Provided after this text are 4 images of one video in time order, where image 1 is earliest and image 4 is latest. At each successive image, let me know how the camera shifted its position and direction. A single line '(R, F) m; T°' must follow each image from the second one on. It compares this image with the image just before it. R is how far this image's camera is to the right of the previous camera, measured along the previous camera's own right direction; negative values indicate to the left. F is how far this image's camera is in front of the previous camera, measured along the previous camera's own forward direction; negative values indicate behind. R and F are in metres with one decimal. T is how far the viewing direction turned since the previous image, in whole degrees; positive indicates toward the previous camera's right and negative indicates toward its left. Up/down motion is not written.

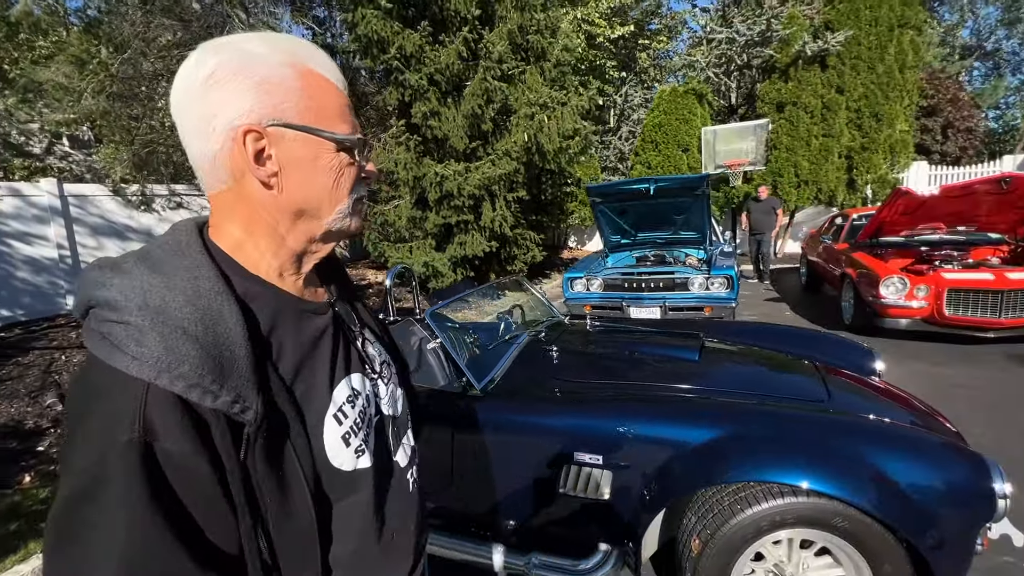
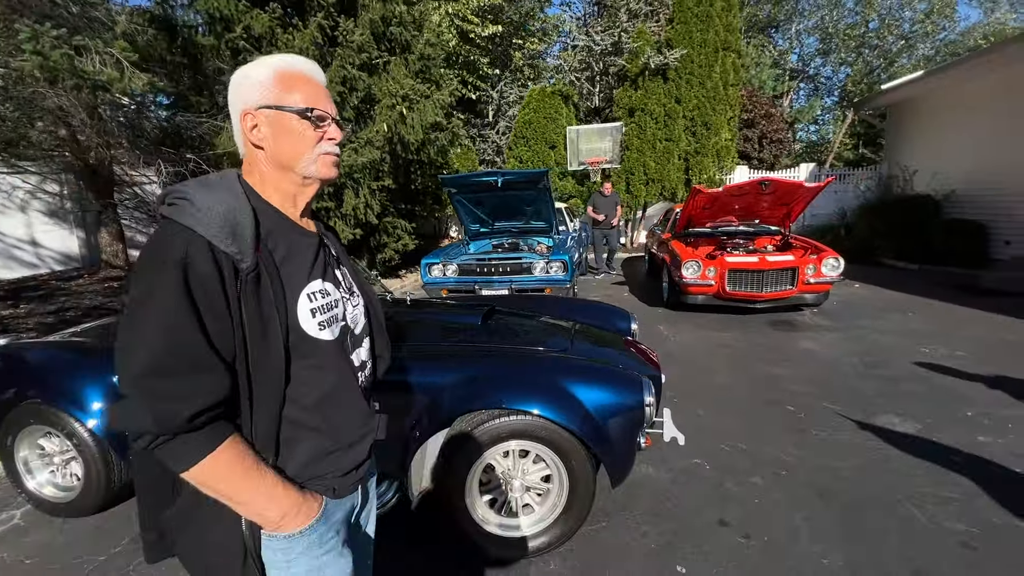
(+0.6, -0.5) m; +12°
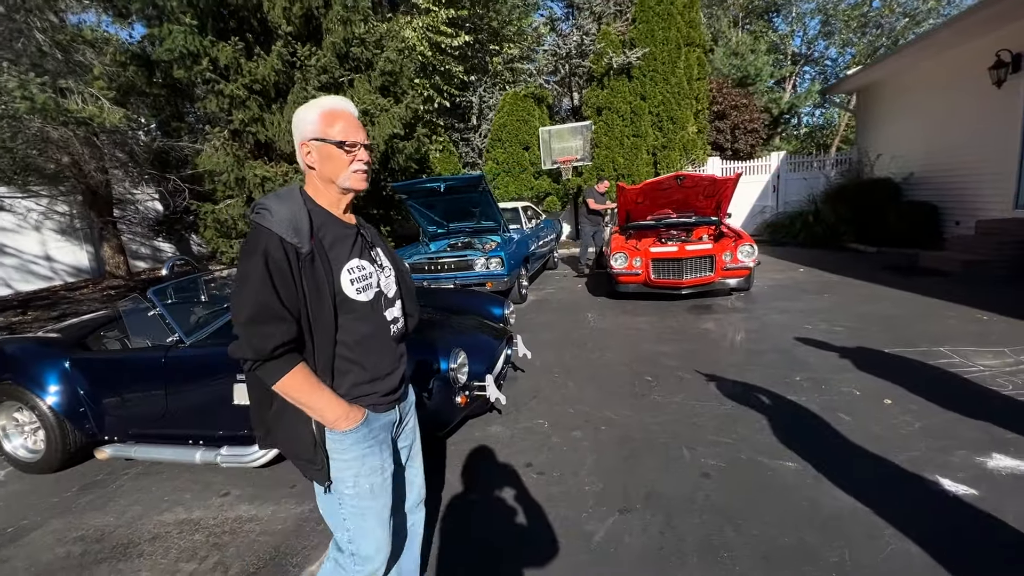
(+1.2, -0.6) m; -3°
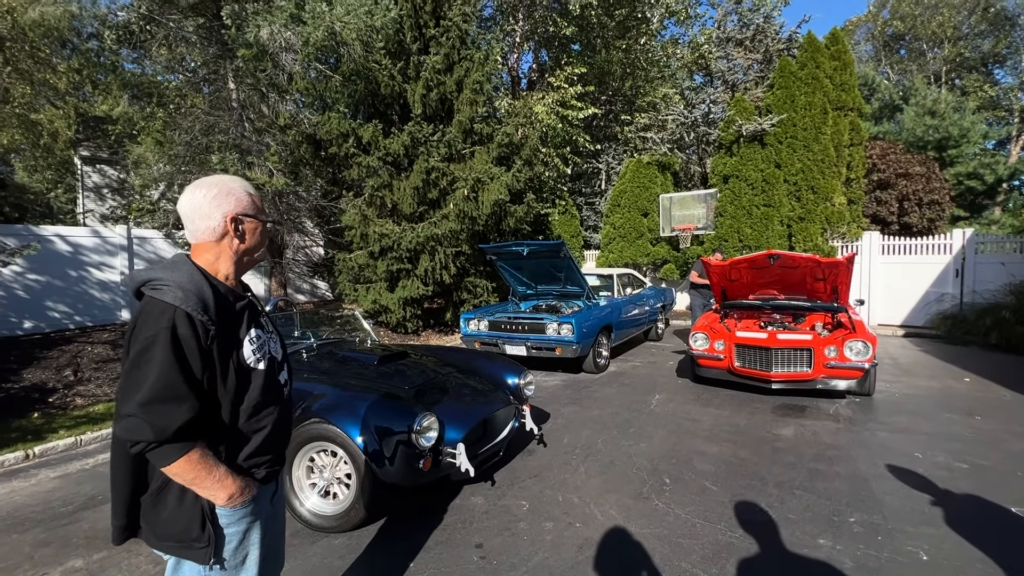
(+1.1, +0.1) m; -18°
